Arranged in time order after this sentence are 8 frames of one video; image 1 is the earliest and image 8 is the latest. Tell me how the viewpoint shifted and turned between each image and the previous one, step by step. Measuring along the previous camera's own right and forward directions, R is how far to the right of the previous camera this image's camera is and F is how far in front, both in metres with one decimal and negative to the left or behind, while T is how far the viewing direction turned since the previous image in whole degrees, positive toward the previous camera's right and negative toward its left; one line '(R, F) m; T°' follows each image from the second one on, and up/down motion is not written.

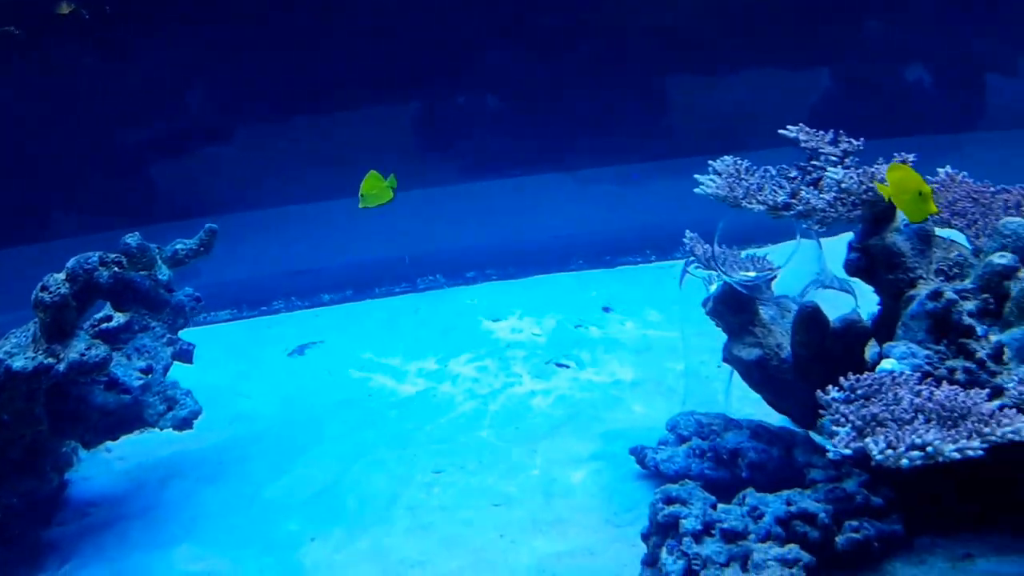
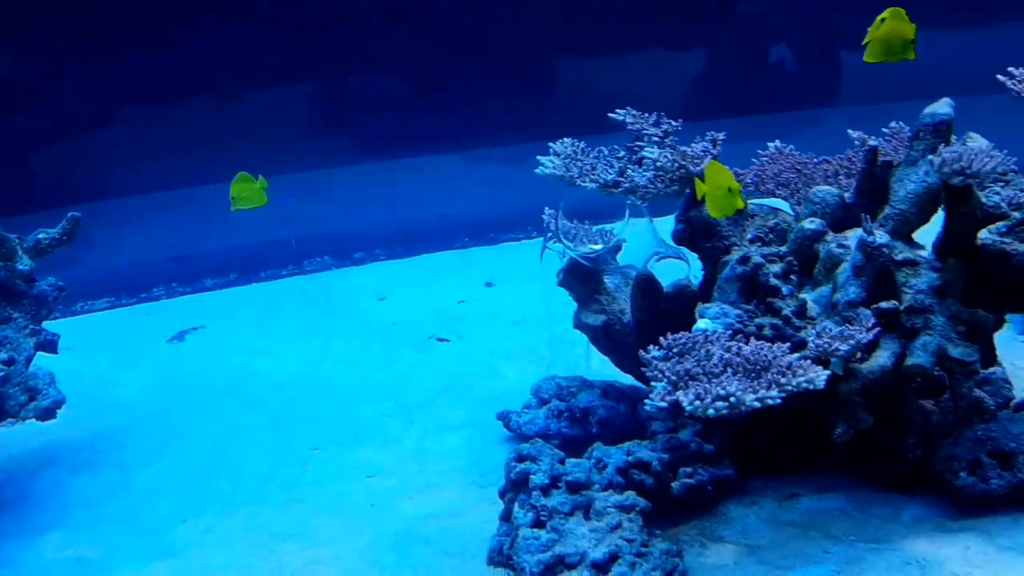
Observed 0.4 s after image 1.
(+0.2, -0.2) m; +6°
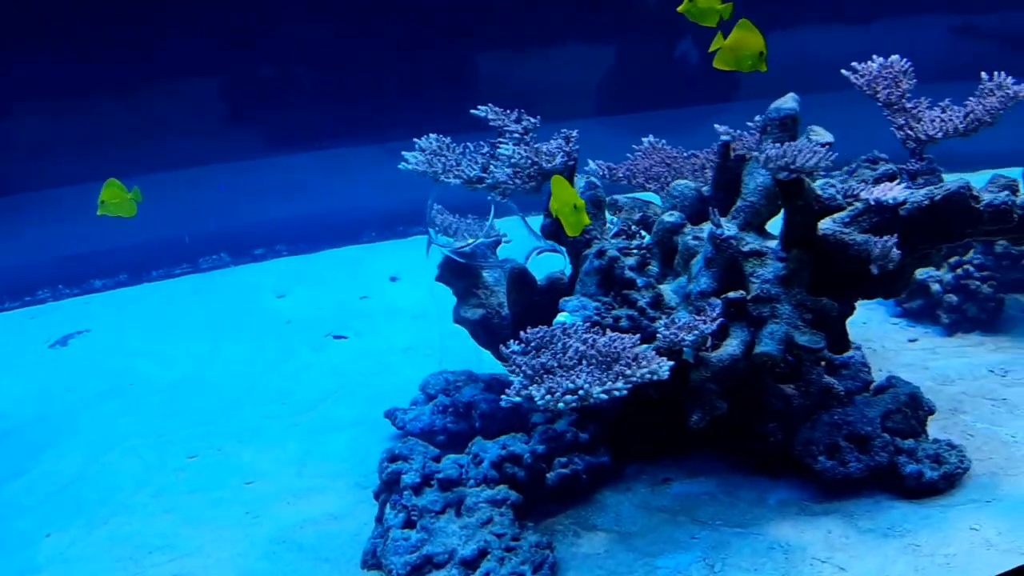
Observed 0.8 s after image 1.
(+0.3, 0.0) m; +4°
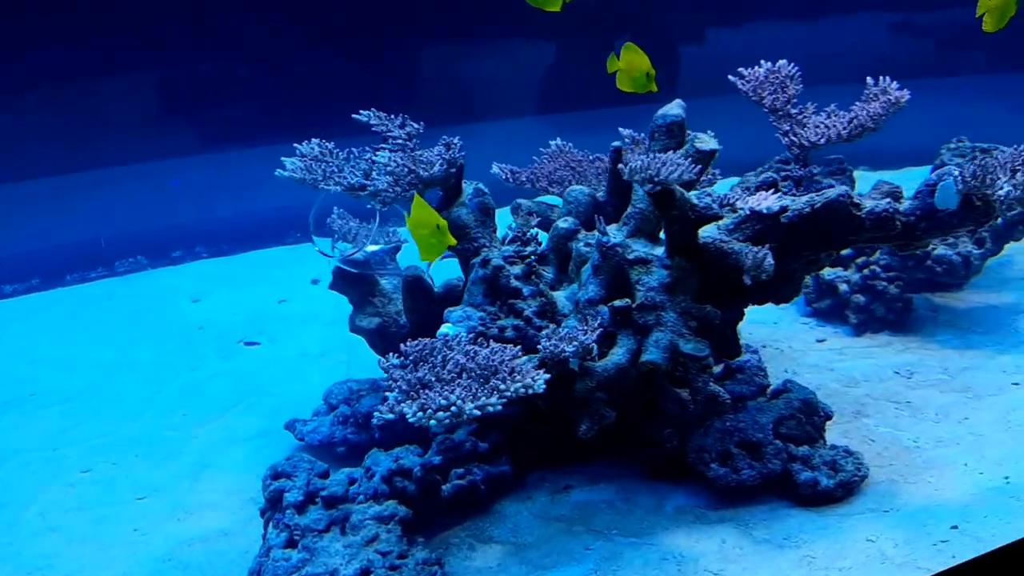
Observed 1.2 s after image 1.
(+0.3, 0.0) m; +2°
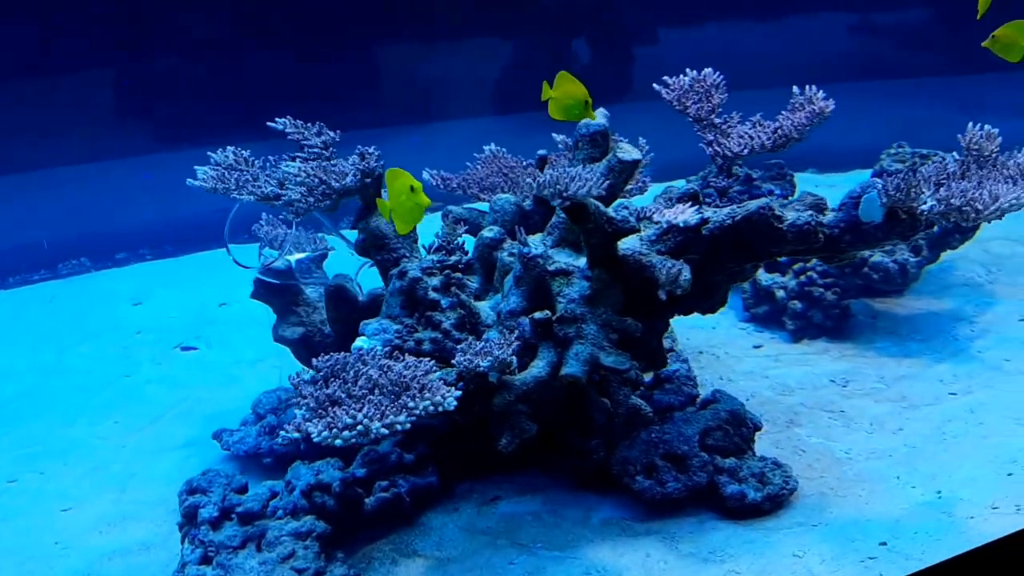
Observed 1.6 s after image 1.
(+0.2, +0.1) m; +2°
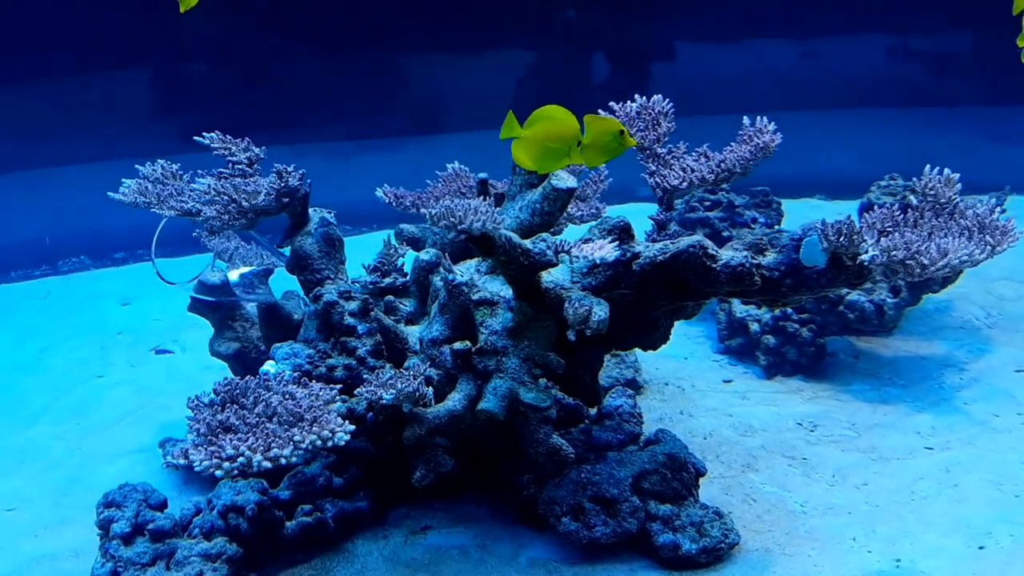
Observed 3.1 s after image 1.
(+0.4, +0.1) m; -3°
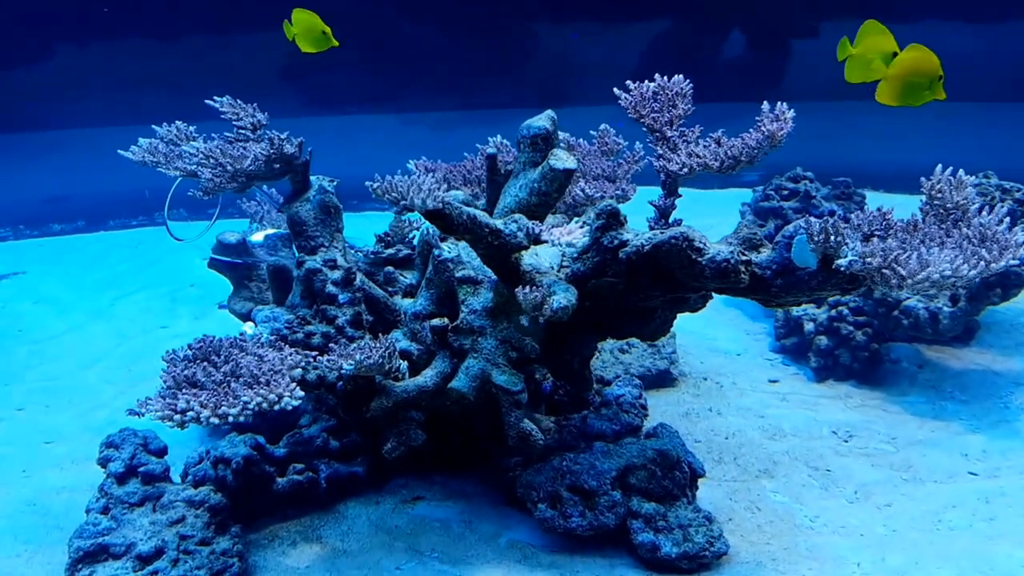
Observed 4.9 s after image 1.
(+0.6, +0.1) m; -10°
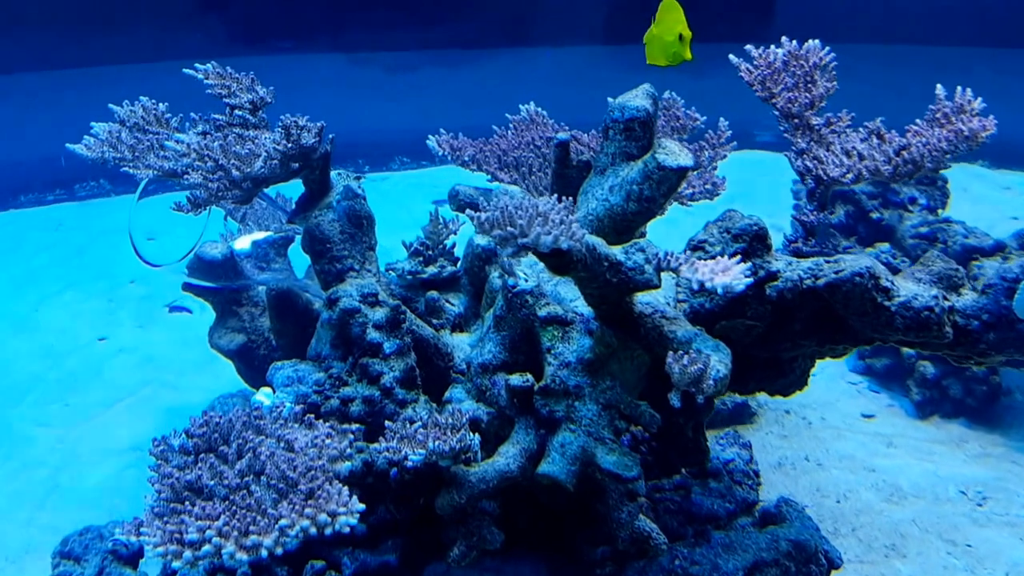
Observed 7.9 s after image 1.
(-0.4, +0.9) m; +4°
